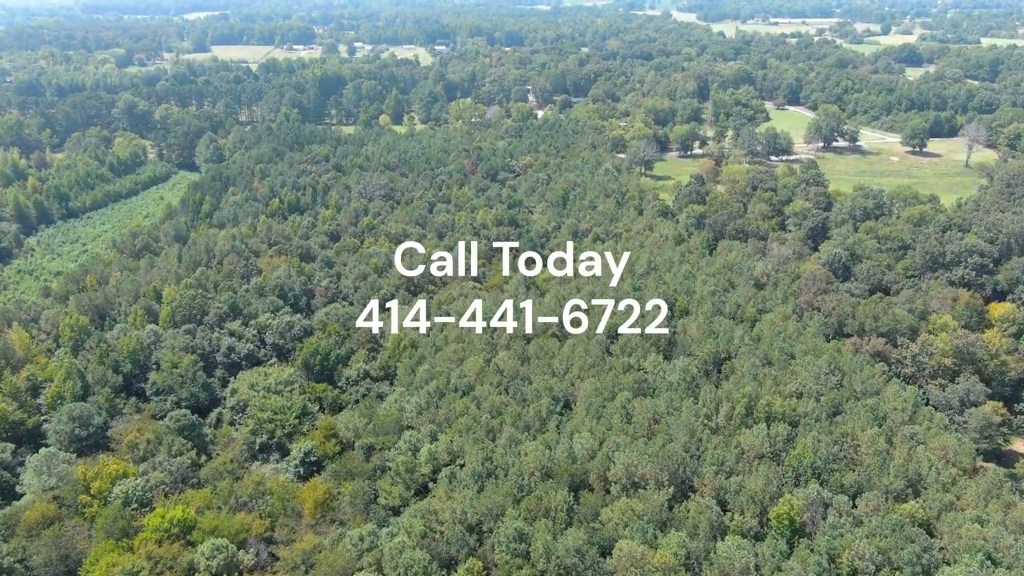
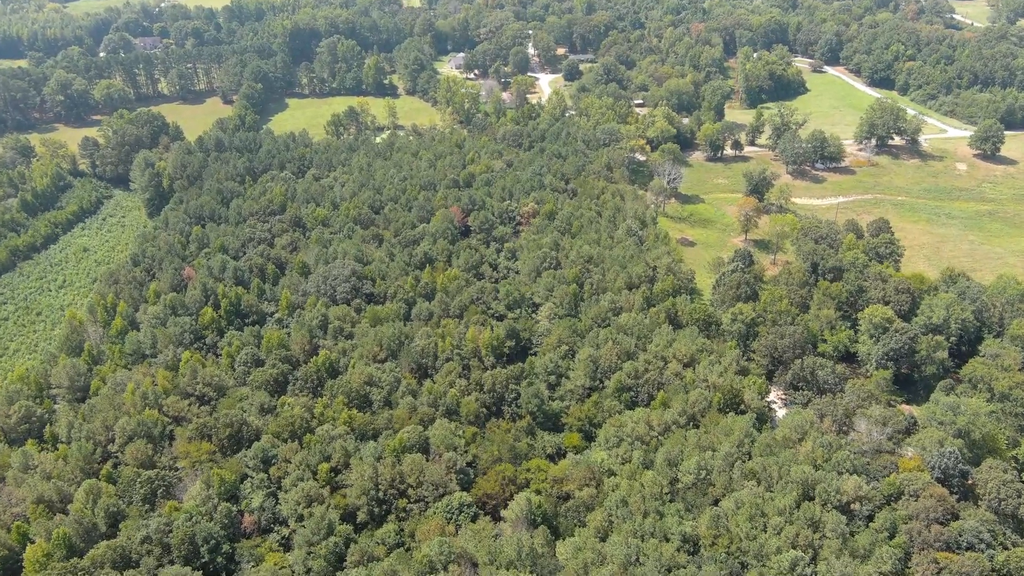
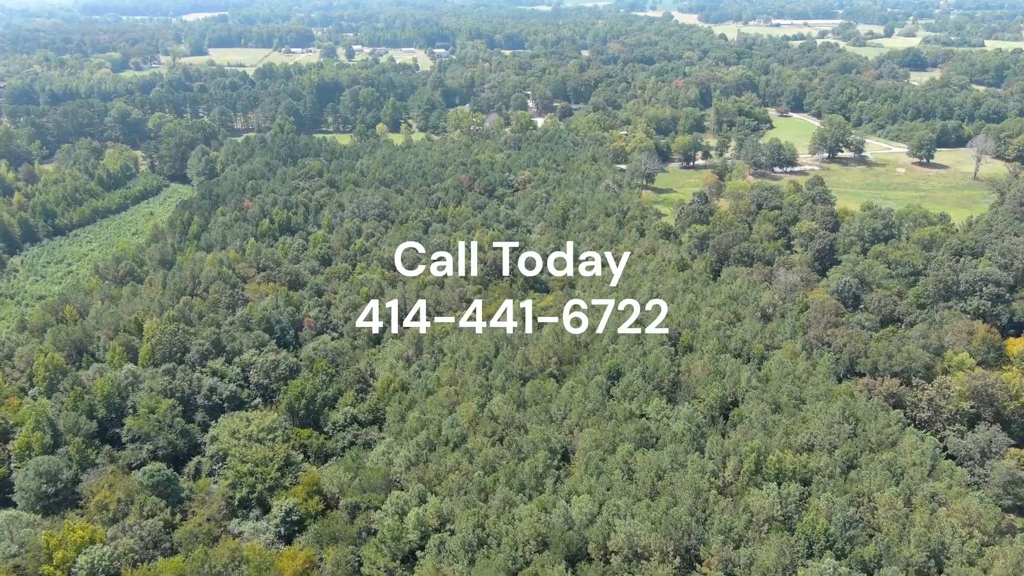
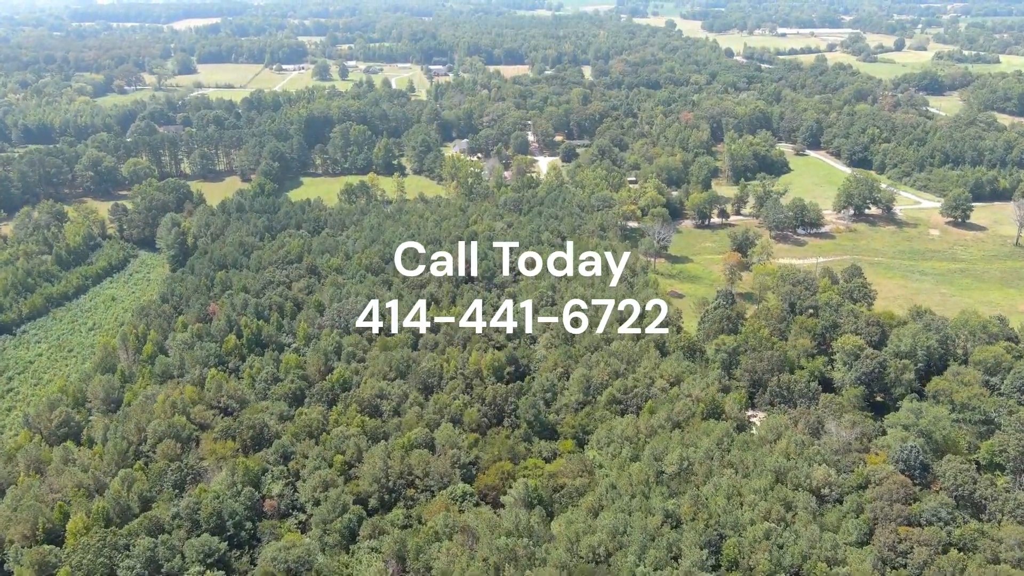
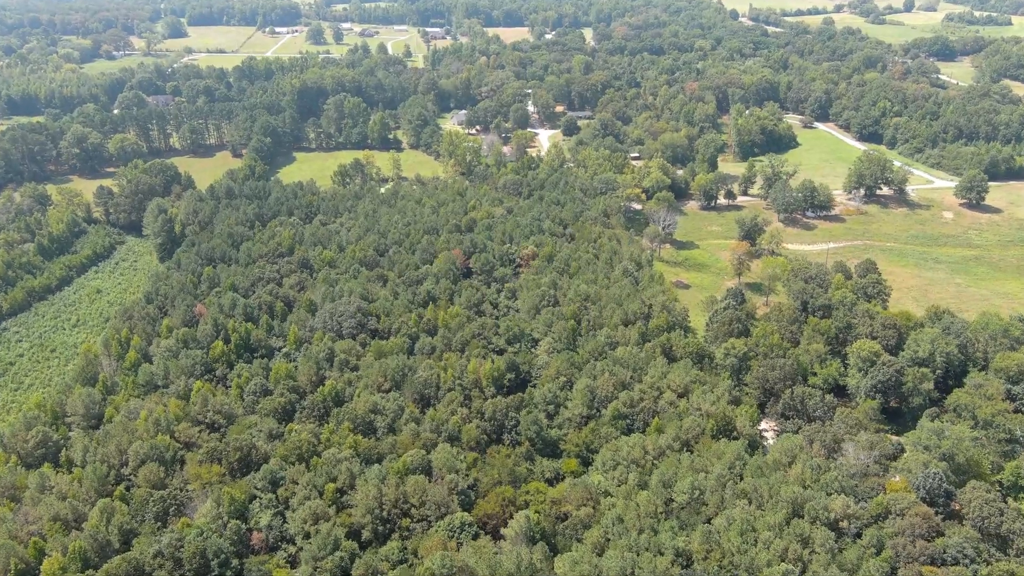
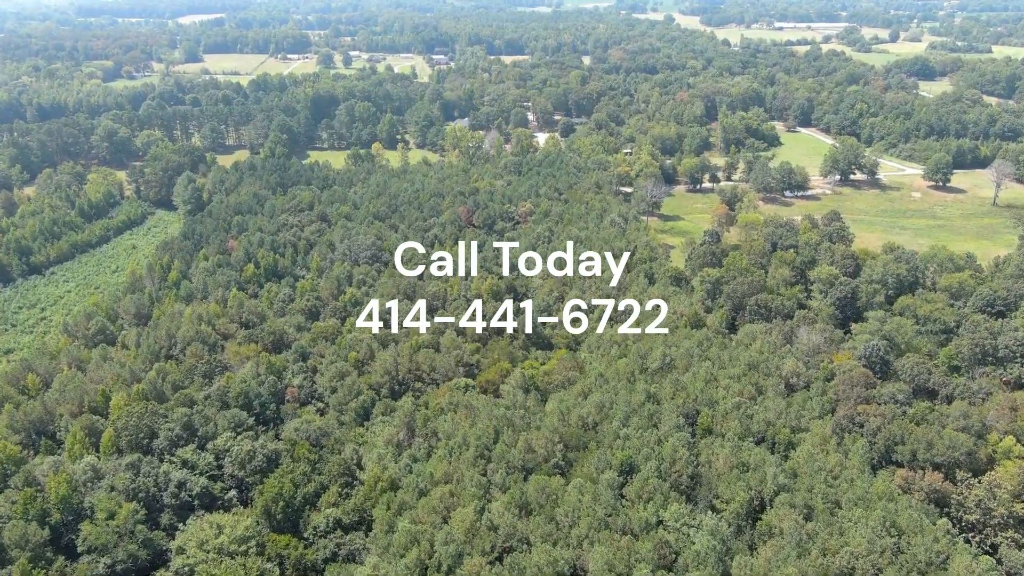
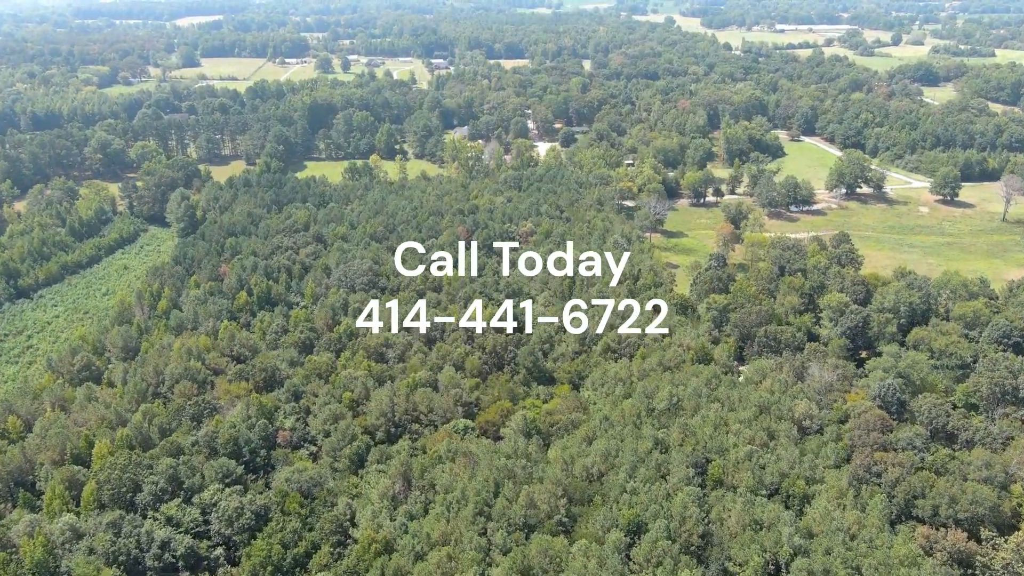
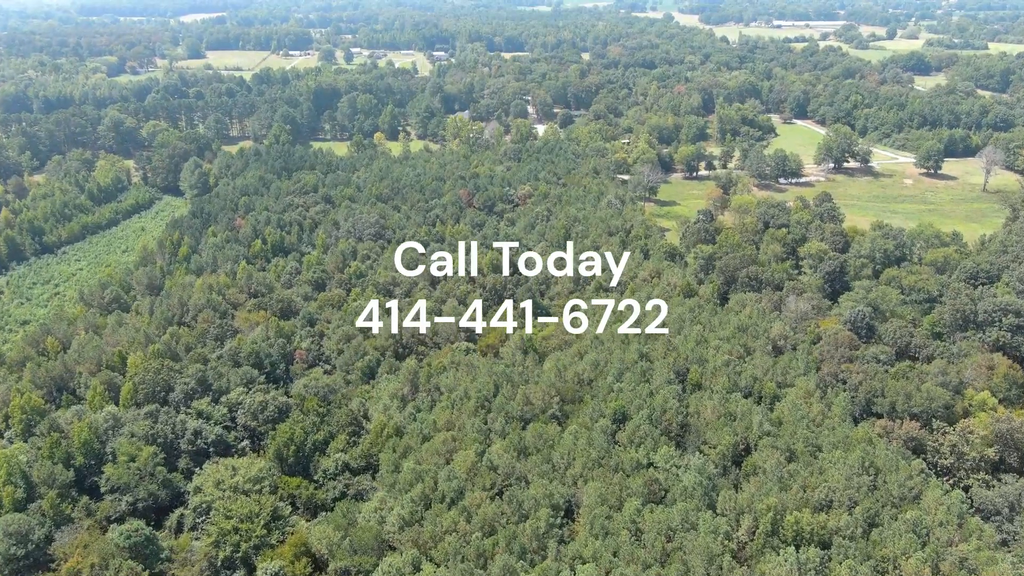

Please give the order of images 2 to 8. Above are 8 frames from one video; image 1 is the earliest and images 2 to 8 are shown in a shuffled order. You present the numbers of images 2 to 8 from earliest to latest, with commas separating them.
3, 8, 6, 7, 4, 5, 2
